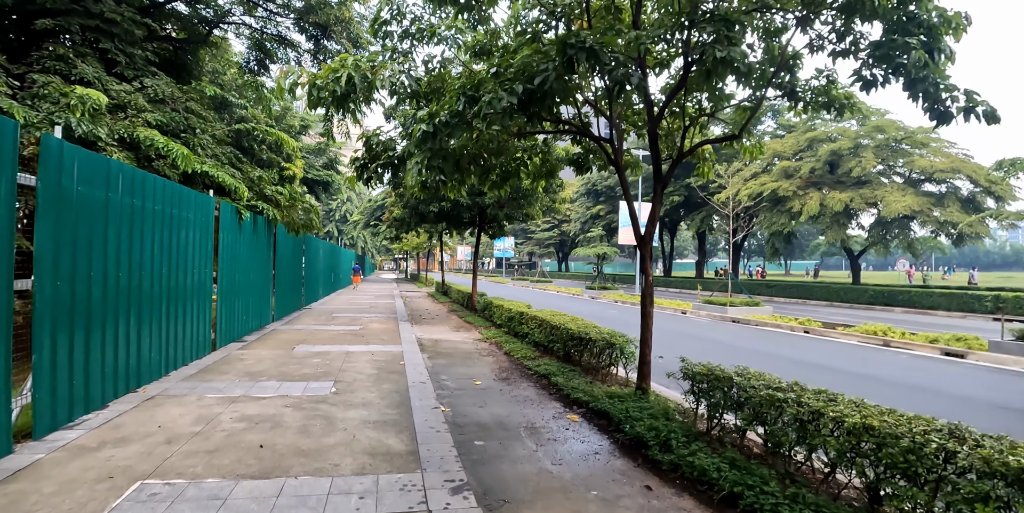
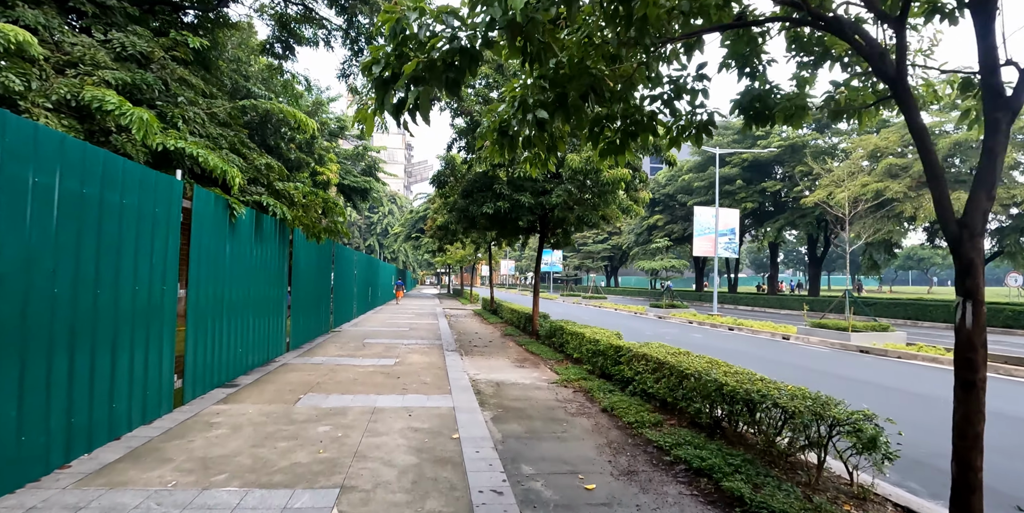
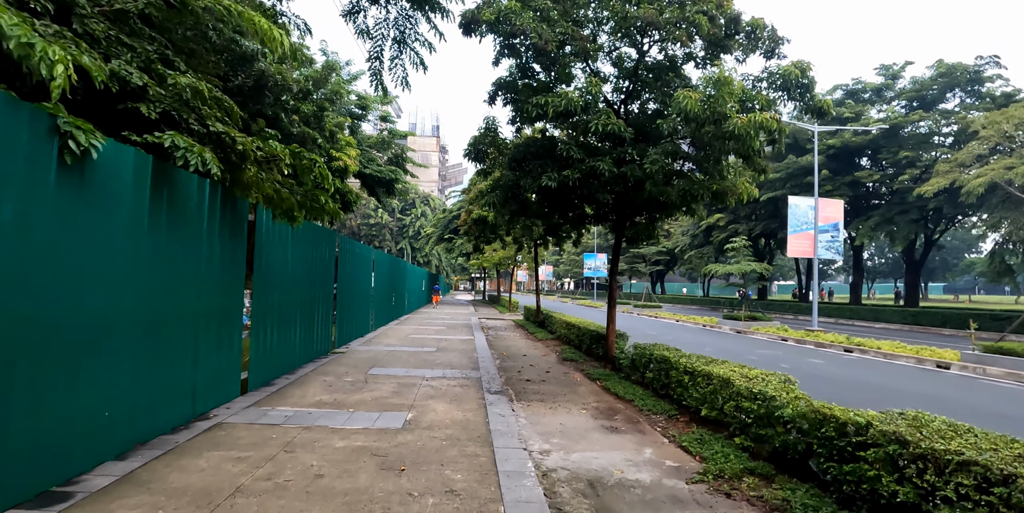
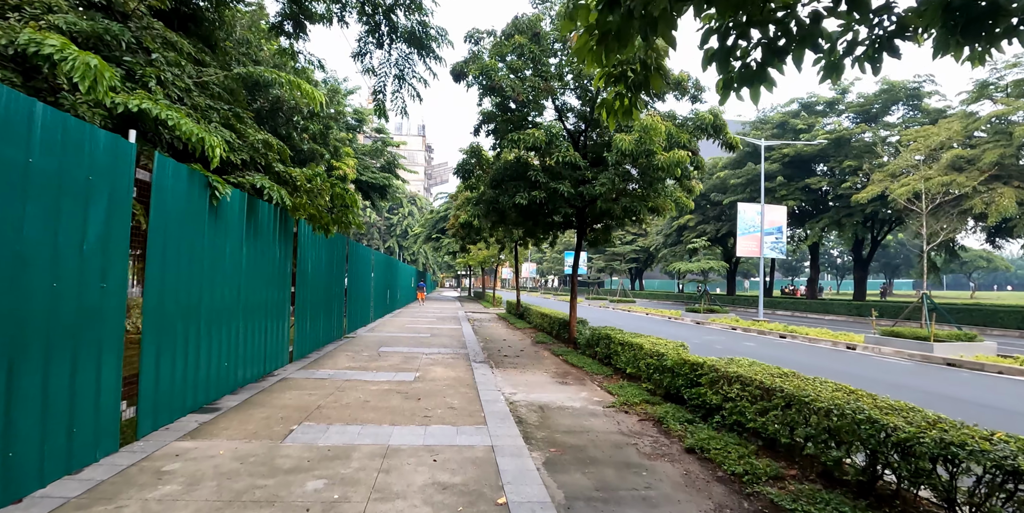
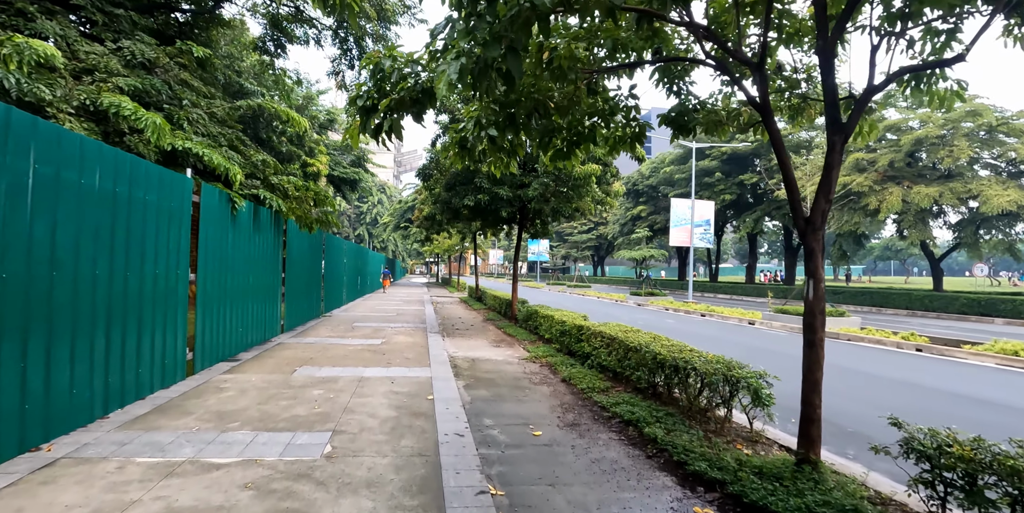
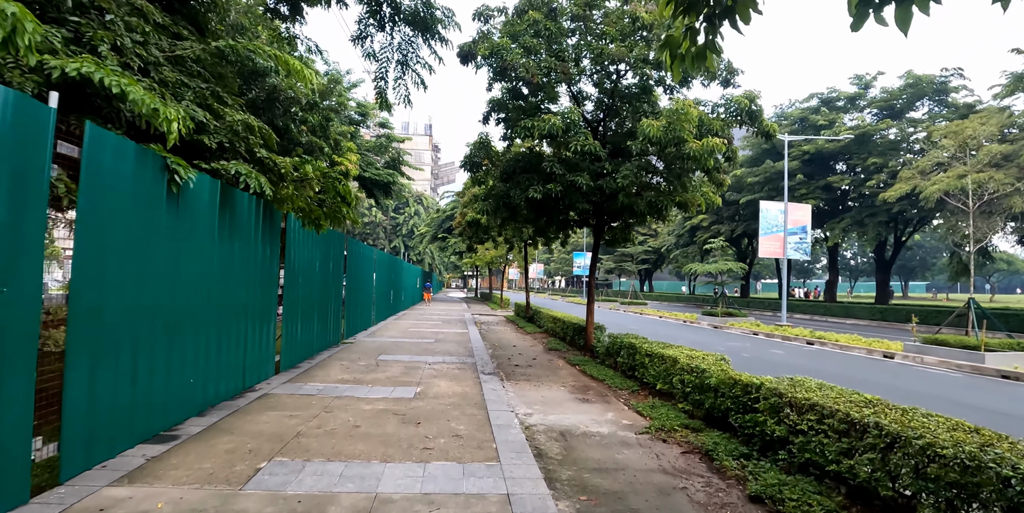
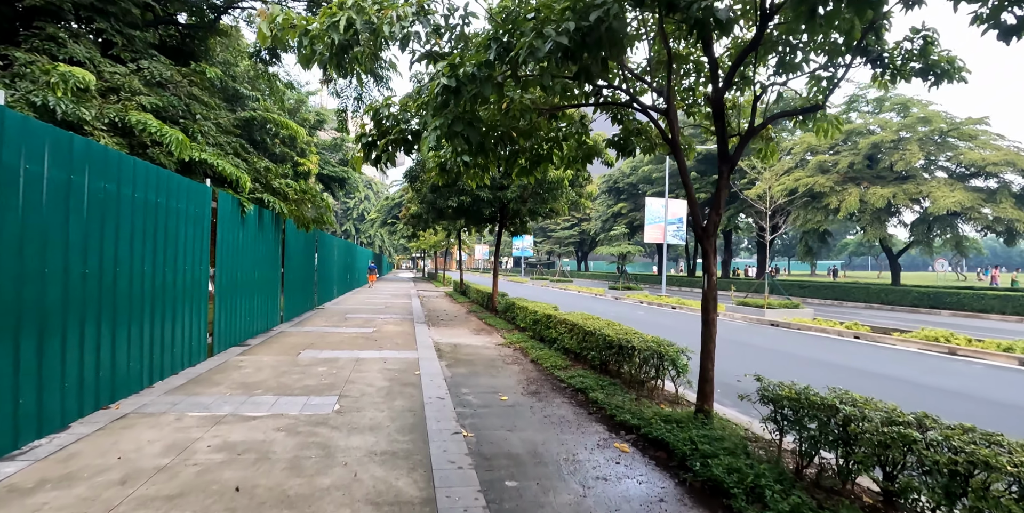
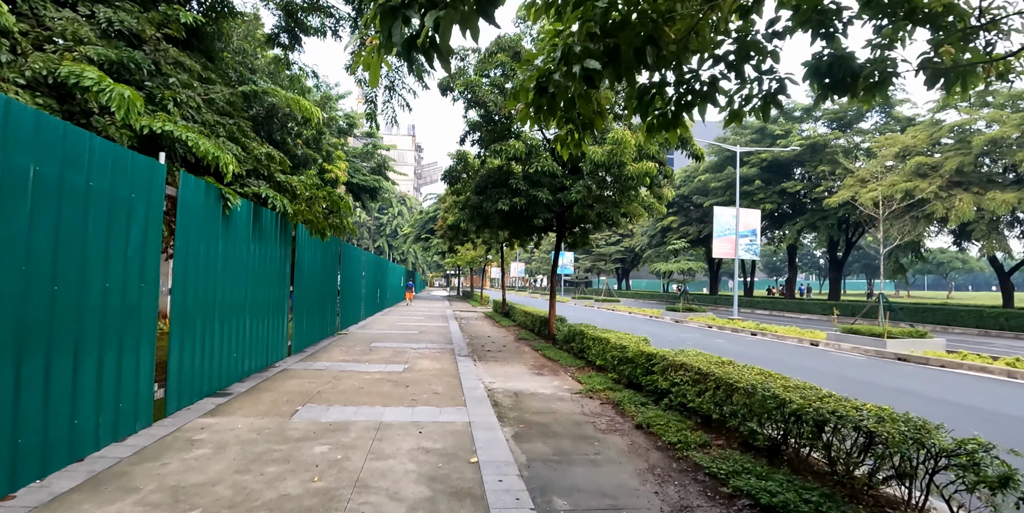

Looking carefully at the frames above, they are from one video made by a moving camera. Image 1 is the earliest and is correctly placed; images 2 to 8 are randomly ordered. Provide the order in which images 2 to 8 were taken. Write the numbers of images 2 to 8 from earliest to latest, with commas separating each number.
7, 5, 2, 8, 4, 6, 3
